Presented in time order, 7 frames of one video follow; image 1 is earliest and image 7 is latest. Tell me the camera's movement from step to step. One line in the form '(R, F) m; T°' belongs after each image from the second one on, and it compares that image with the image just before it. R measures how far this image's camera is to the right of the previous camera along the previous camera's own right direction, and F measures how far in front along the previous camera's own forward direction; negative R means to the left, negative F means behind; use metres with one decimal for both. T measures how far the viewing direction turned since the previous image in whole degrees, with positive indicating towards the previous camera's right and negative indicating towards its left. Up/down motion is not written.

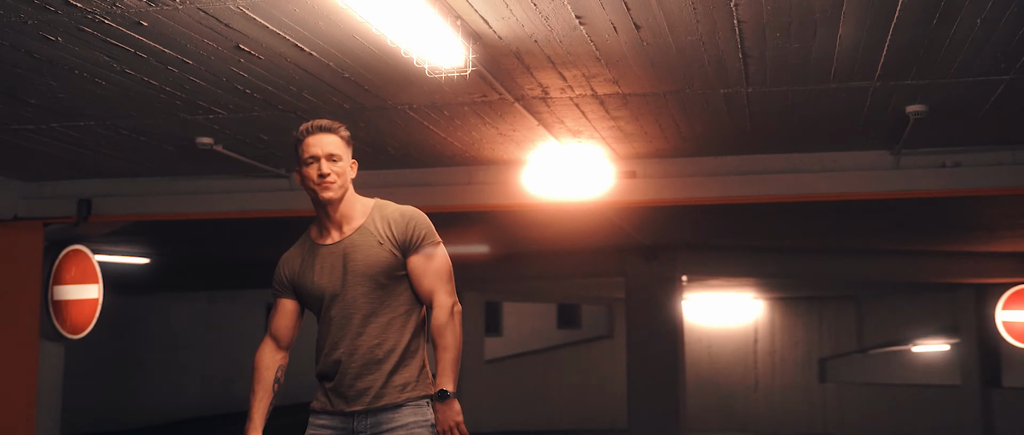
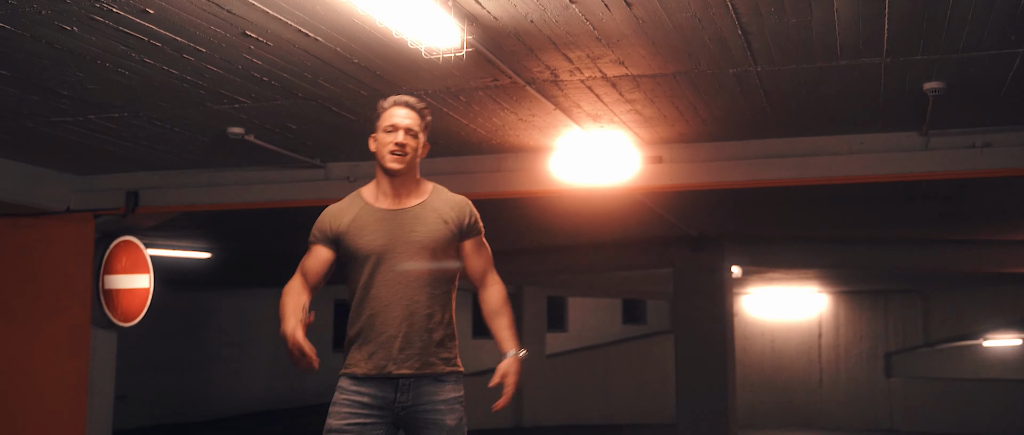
(+0.4, -0.1) m; -5°
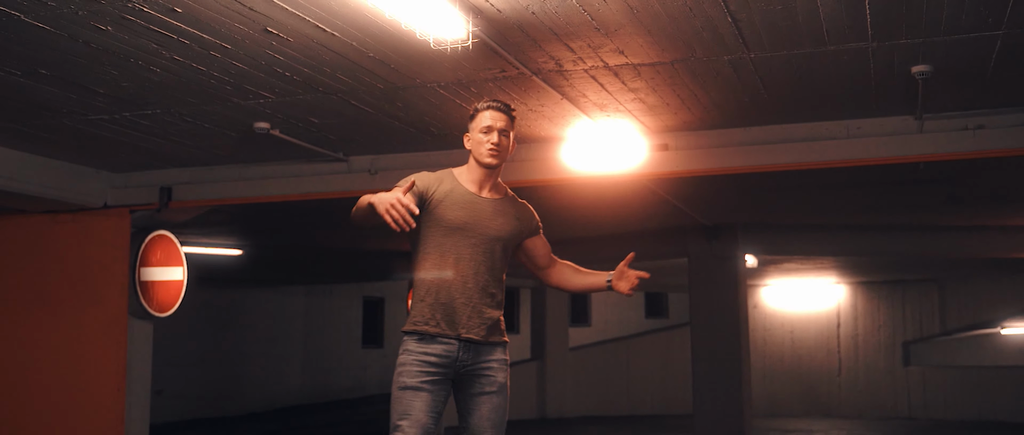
(+0.1, -0.3) m; -2°
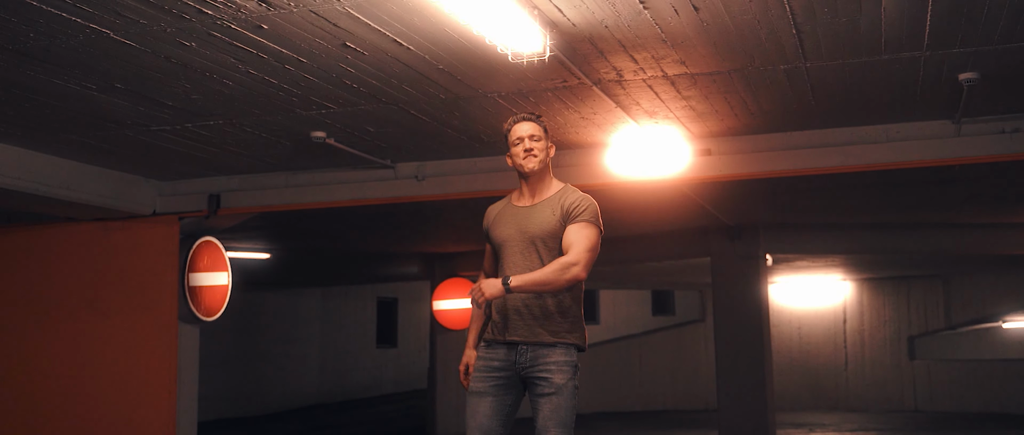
(-0.5, -0.2) m; +1°
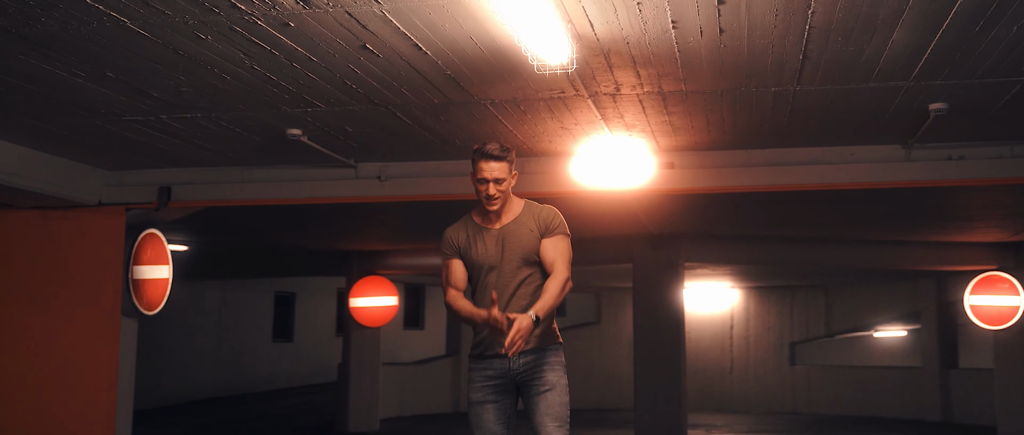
(-0.8, +0.1) m; +8°
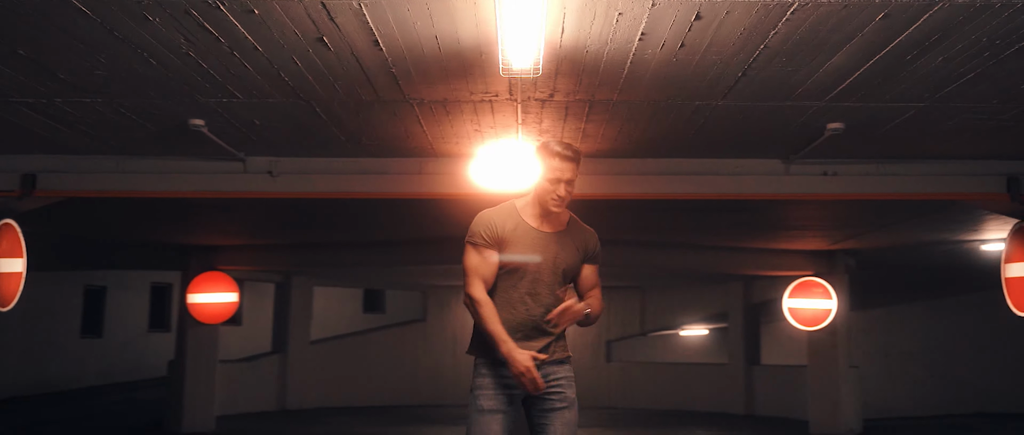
(-0.9, +0.2) m; +12°
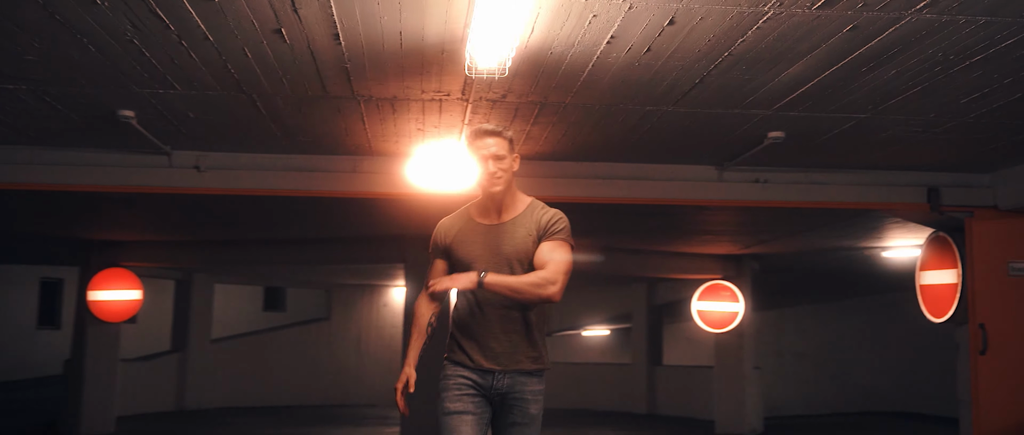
(-0.4, +0.2) m; +6°
